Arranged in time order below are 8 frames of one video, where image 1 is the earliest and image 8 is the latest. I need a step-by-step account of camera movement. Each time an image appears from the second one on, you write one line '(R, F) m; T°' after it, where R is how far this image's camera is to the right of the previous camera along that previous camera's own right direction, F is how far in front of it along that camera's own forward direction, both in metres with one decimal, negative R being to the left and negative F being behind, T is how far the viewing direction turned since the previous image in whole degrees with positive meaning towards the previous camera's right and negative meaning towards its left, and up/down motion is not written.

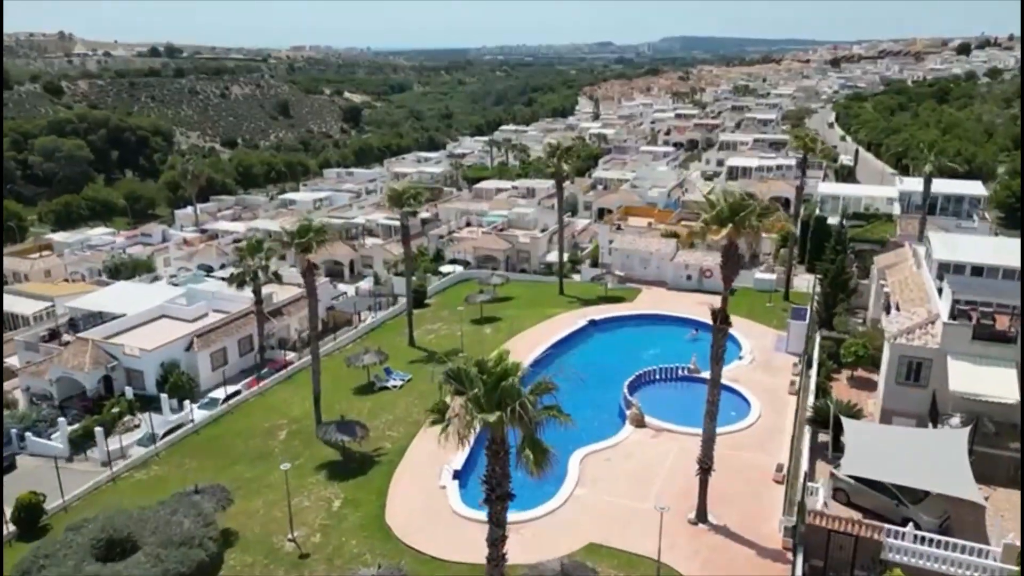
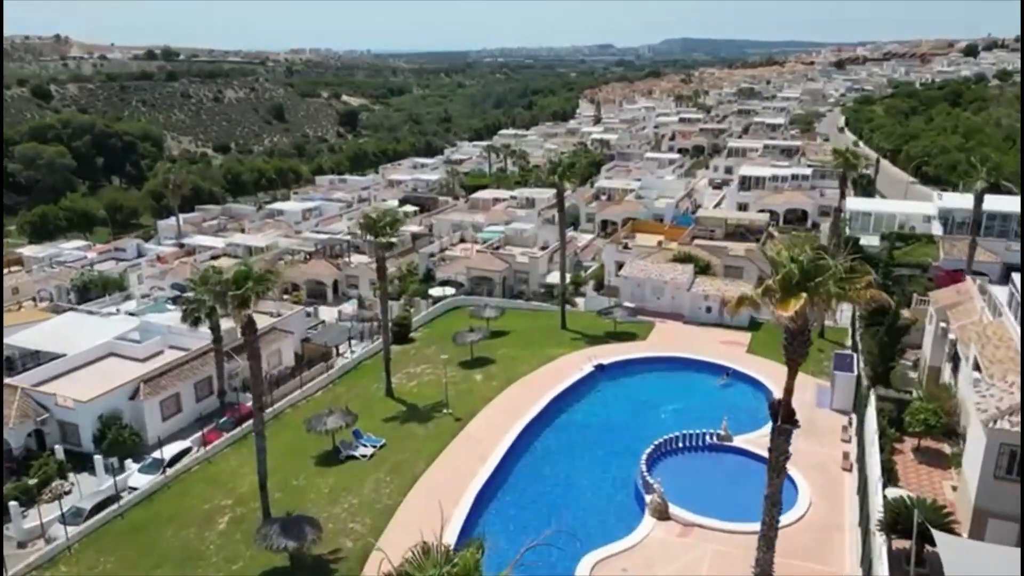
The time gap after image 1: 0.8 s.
(+0.3, +5.1) m; 0°
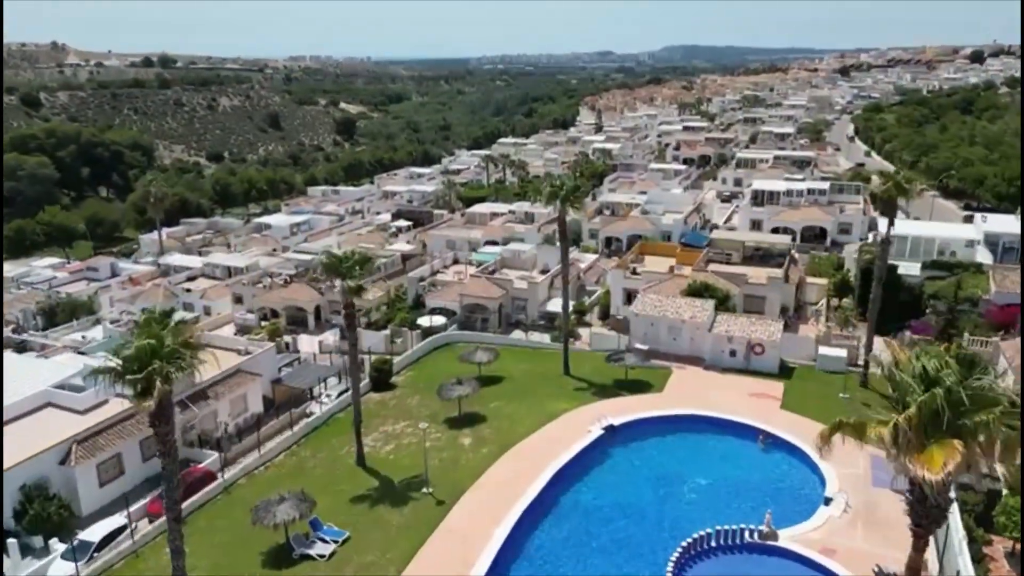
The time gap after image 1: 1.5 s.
(+0.2, +4.8) m; 0°
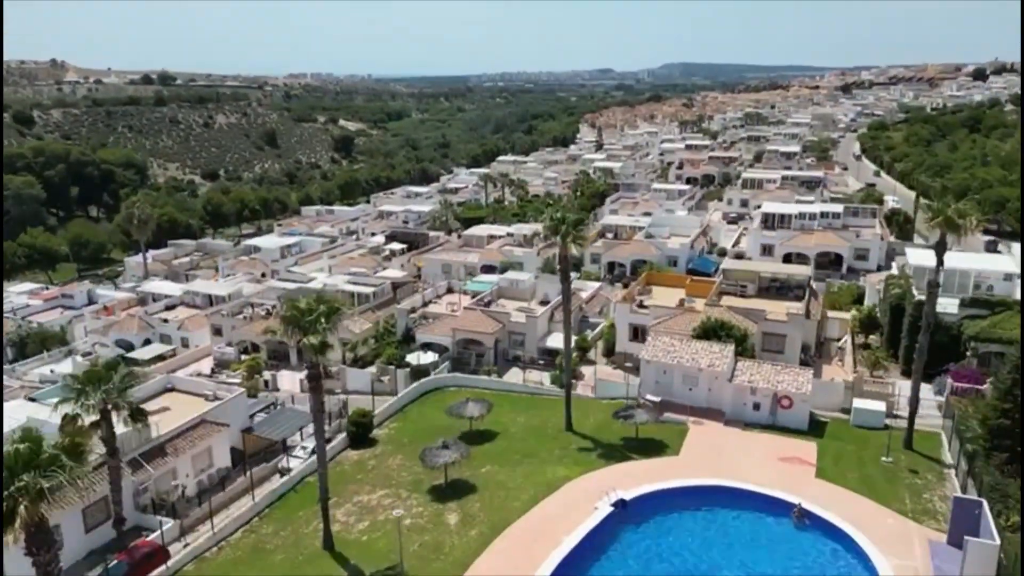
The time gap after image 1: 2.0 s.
(+0.2, +3.7) m; 0°
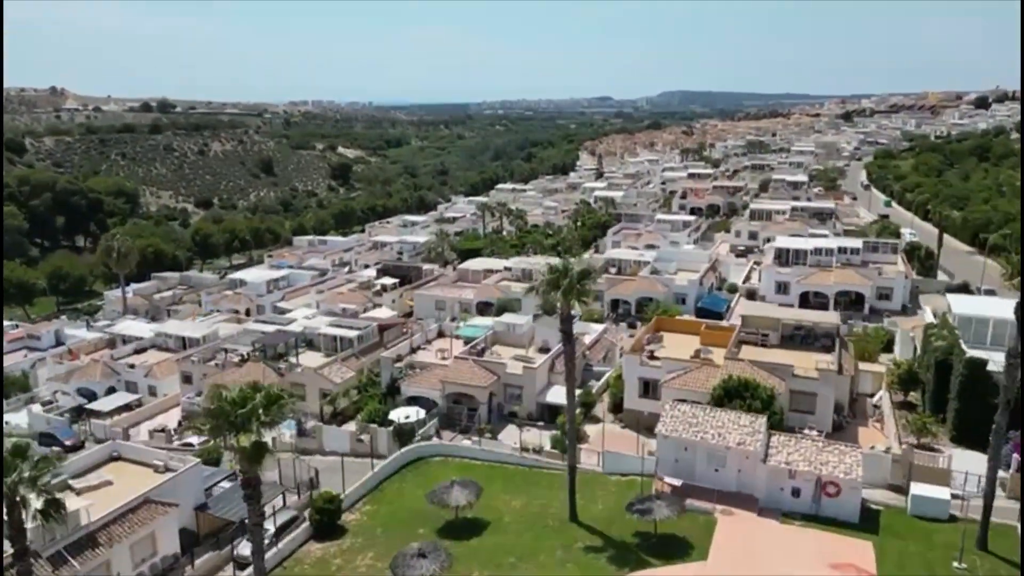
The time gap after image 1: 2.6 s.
(+0.2, +4.4) m; 0°
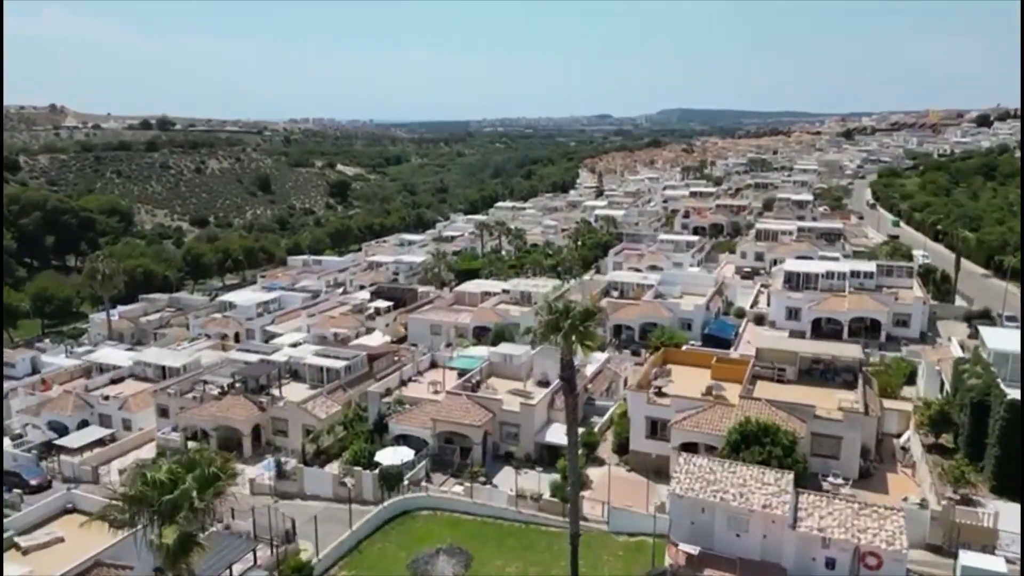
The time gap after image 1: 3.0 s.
(+0.2, +2.9) m; 0°
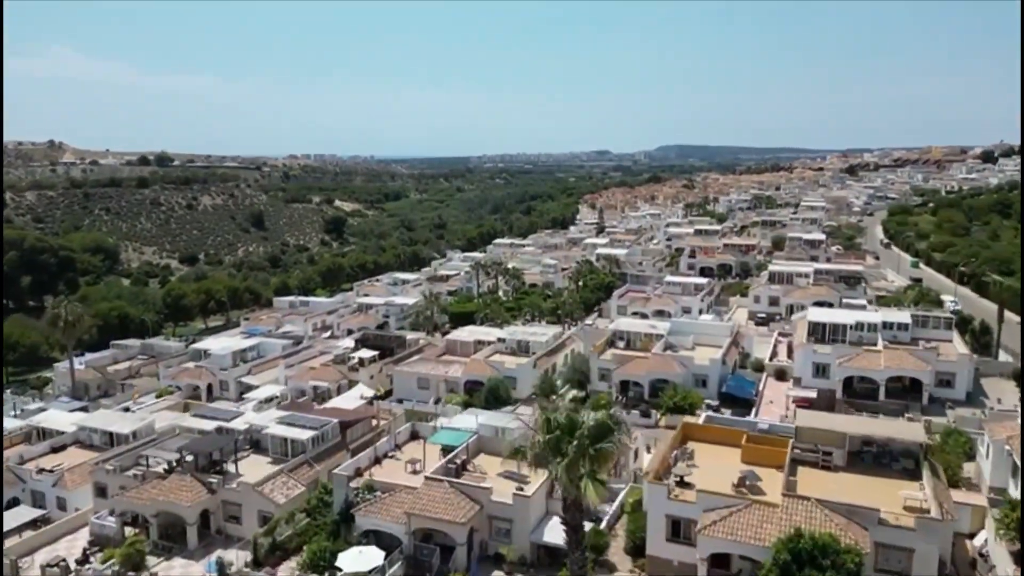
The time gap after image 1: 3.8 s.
(+0.4, +6.0) m; 0°
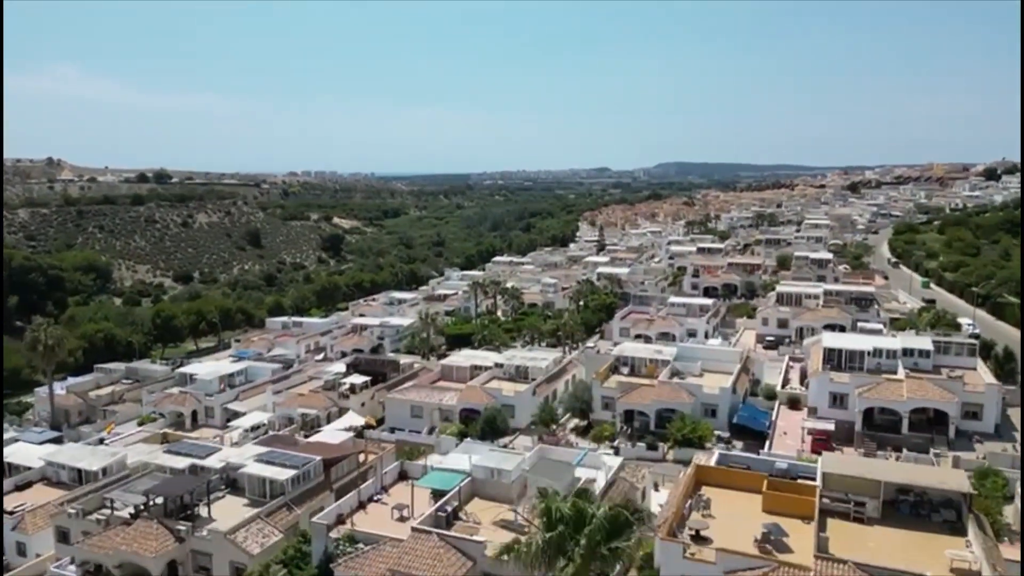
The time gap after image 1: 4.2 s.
(+0.1, +3.0) m; 0°
